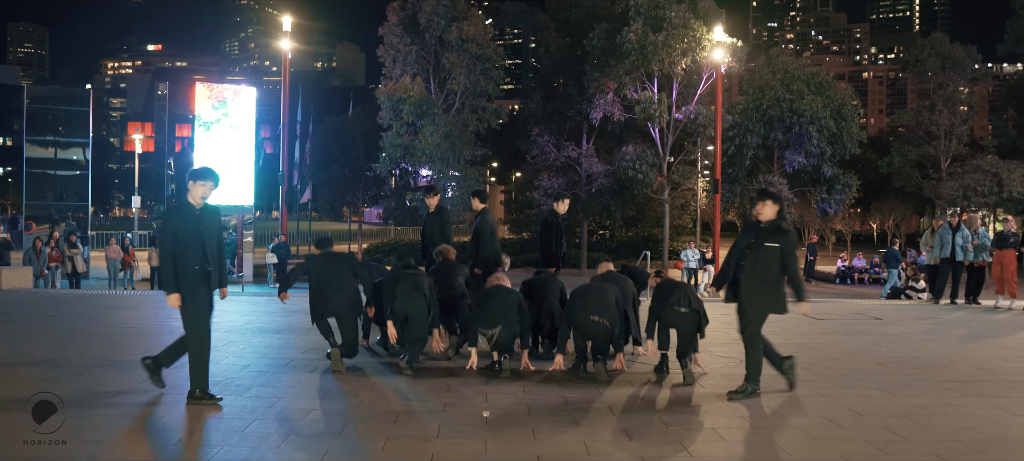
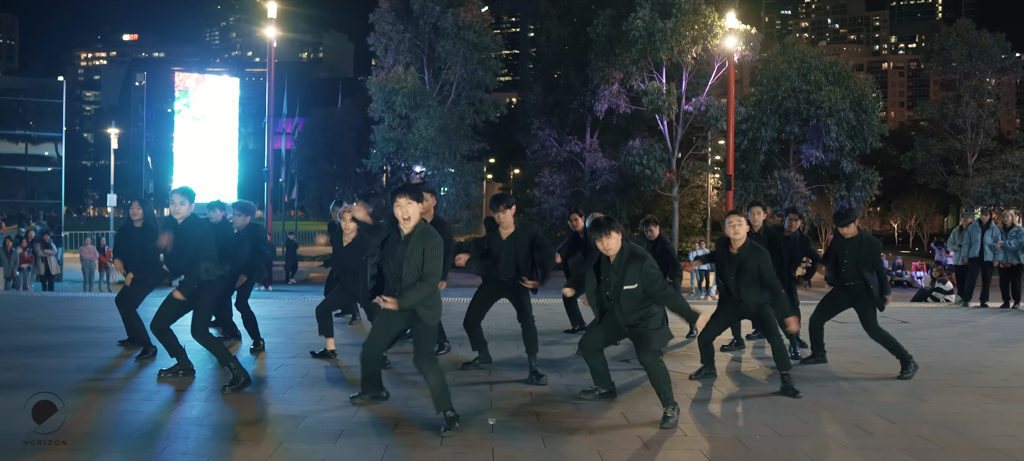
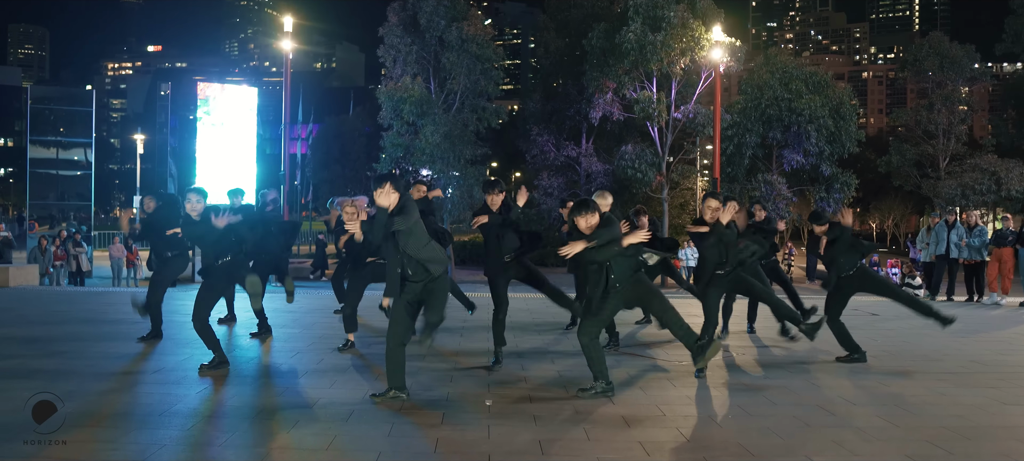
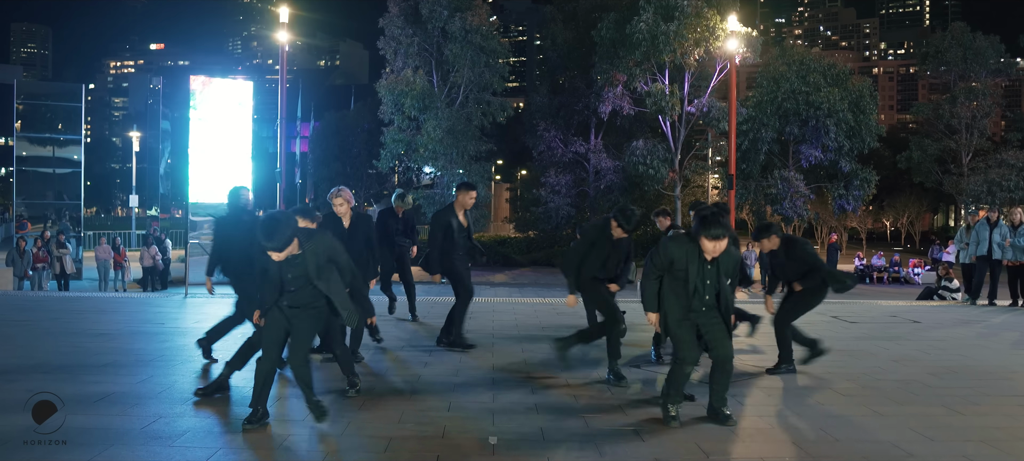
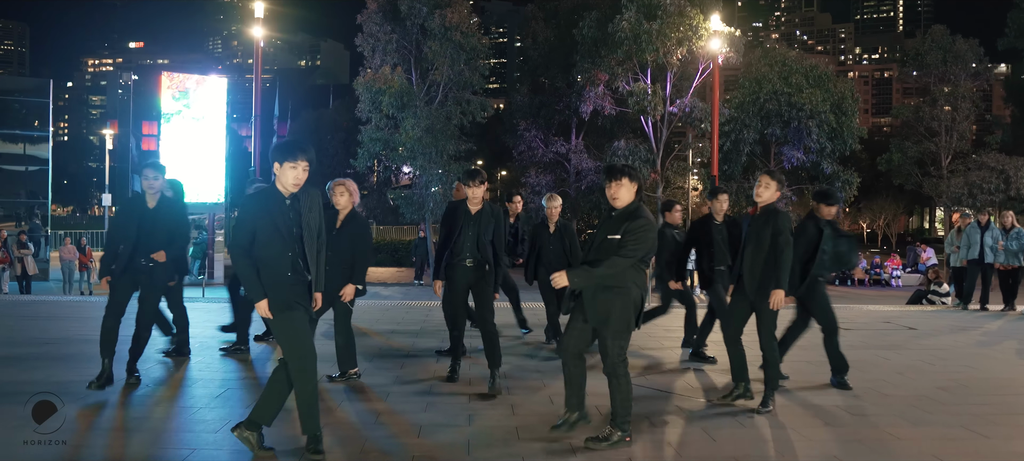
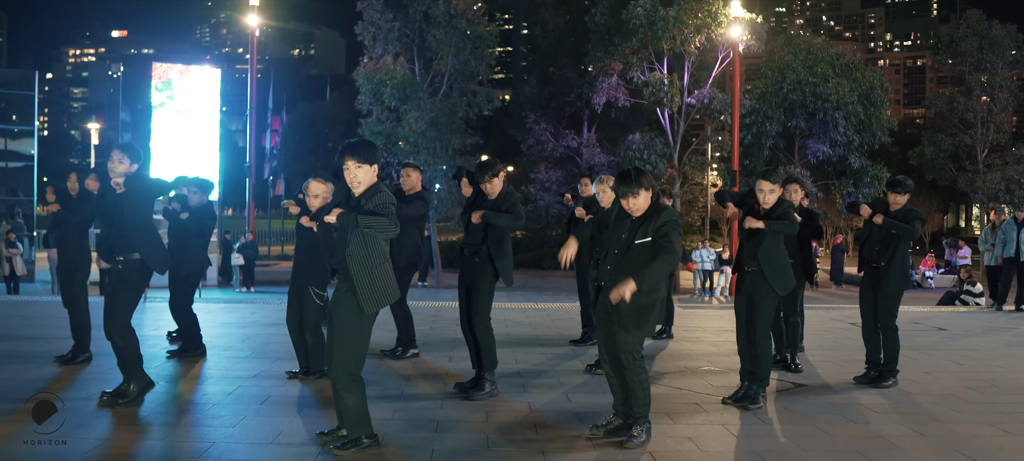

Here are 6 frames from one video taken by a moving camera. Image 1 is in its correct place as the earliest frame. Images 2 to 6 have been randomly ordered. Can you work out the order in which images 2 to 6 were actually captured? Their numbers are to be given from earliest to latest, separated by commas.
5, 6, 2, 3, 4
